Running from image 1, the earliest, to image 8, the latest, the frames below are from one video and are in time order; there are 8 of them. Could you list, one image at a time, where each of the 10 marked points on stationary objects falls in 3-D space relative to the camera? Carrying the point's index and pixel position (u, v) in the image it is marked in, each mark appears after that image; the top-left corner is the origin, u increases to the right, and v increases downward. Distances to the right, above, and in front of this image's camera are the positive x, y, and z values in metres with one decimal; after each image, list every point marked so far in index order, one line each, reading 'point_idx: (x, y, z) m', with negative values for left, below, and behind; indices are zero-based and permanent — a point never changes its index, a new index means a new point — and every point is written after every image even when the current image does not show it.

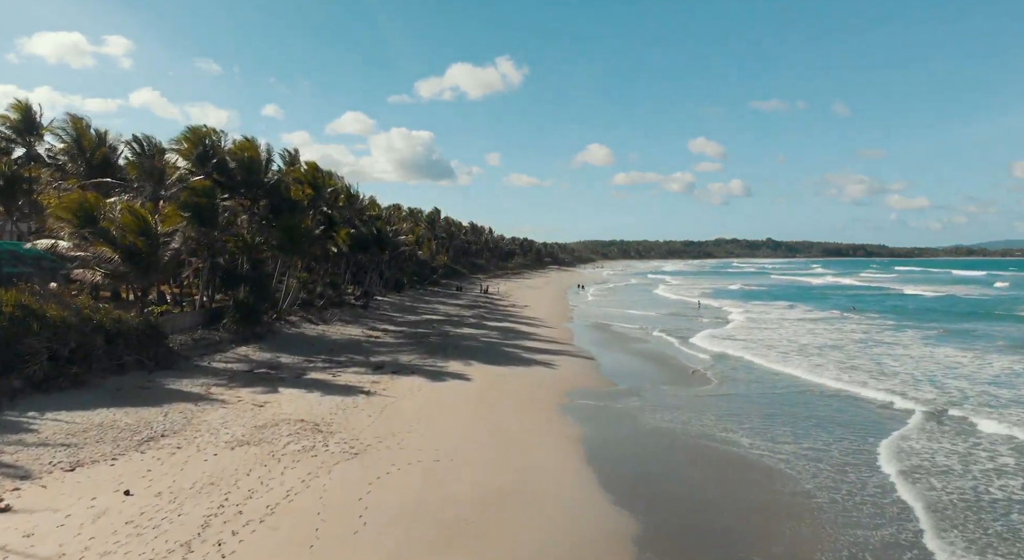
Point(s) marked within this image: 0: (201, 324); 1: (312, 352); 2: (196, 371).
0: (-9.2, -1.3, +19.0) m
1: (-5.8, -2.1, +18.8) m
2: (-7.6, -2.2, +15.4) m
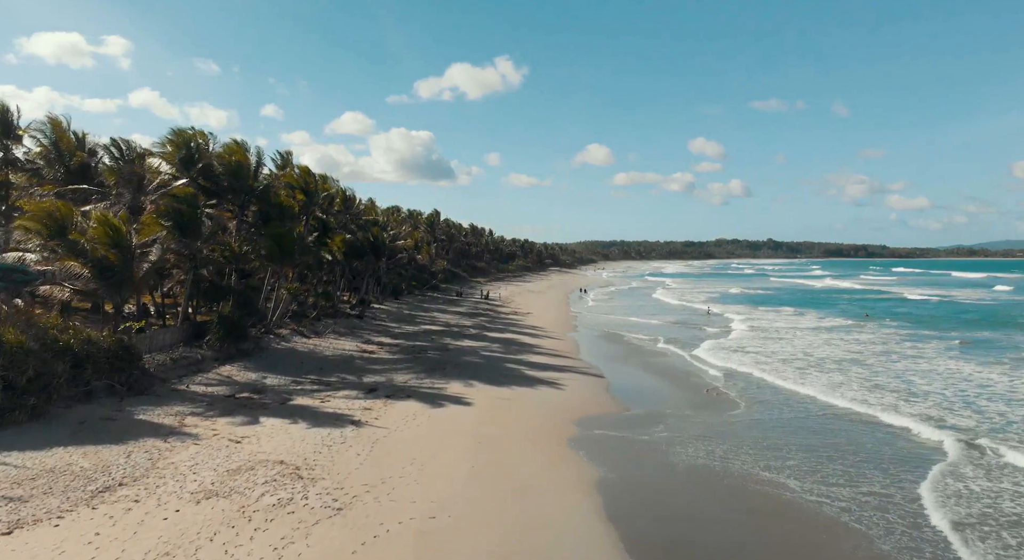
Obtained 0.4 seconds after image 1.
0: (-9.1, -1.7, +17.8) m
1: (-5.7, -2.5, +17.6) m
2: (-7.5, -2.6, +14.2) m
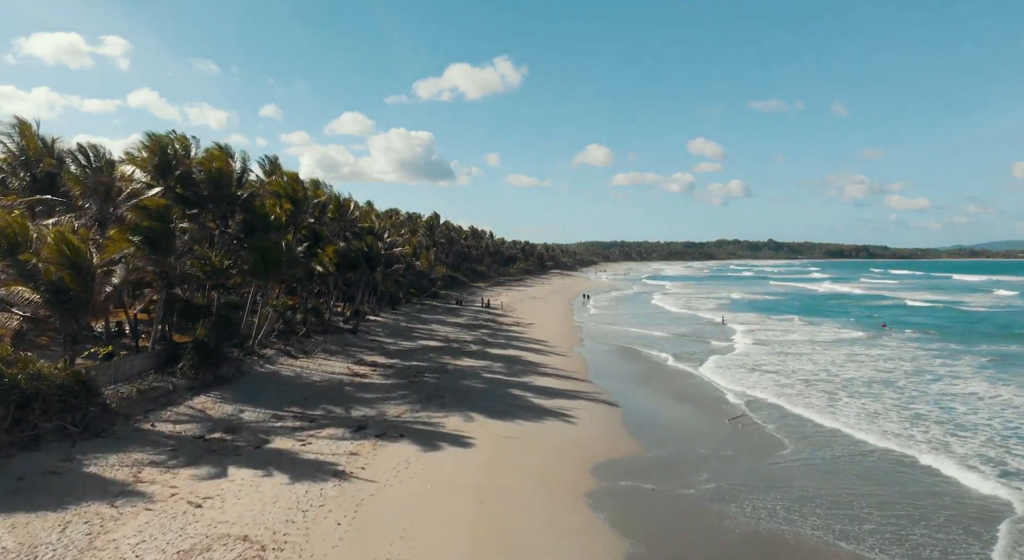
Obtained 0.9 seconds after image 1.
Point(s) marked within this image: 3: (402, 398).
0: (-9.0, -2.2, +16.1) m
1: (-5.6, -3.0, +15.9) m
2: (-7.4, -3.1, +12.5) m
3: (-2.8, -3.0, +16.2) m
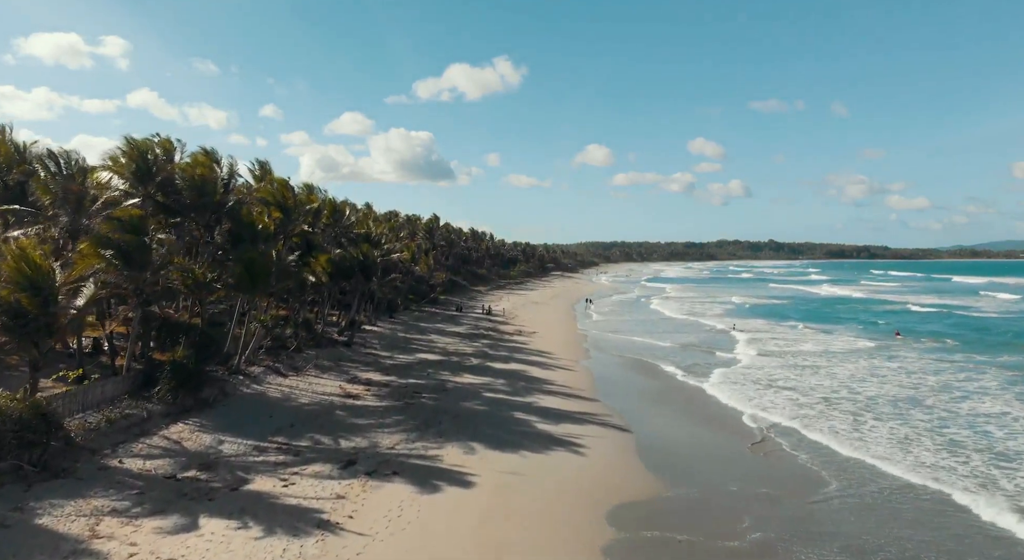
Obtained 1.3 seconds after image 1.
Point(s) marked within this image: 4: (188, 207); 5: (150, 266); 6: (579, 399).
0: (-8.9, -2.6, +14.9) m
1: (-5.5, -3.4, +14.7) m
2: (-7.3, -3.5, +11.3) m
3: (-2.7, -3.4, +14.9) m
4: (-9.2, +2.1, +18.3) m
5: (-8.6, +0.3, +15.3) m
6: (+2.0, -3.5, +19.0) m
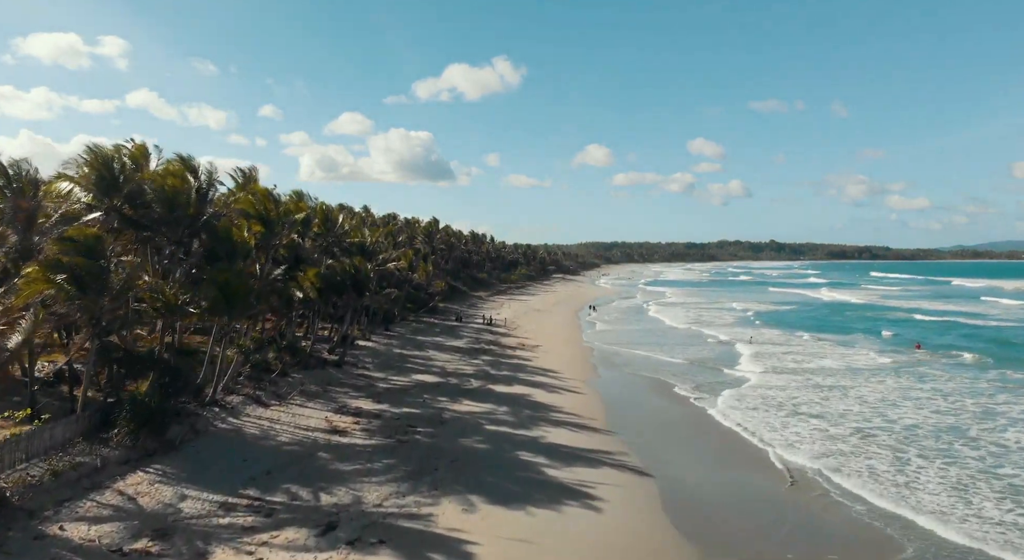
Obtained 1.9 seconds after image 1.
0: (-8.8, -3.2, +13.1) m
1: (-5.4, -3.9, +12.9) m
2: (-7.2, -4.0, +9.5) m
3: (-2.6, -3.9, +13.2) m
4: (-9.0, +1.5, +16.5) m
5: (-8.4, -0.2, +13.5) m
6: (+2.1, -4.1, +17.3) m
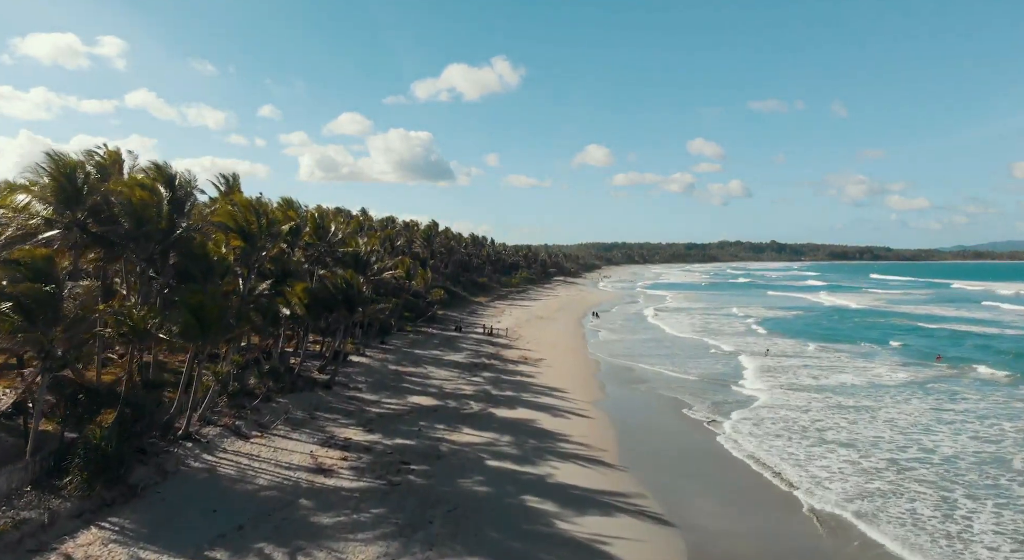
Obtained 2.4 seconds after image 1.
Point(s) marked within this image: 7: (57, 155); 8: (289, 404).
0: (-8.7, -3.7, +11.6) m
1: (-5.3, -4.4, +11.4) m
2: (-7.1, -4.5, +8.0) m
3: (-2.5, -4.4, +11.6) m
4: (-9.0, +1.0, +14.9) m
5: (-8.4, -0.7, +11.9) m
6: (+2.2, -4.6, +15.7) m
7: (-10.3, +2.9, +14.6) m
8: (-6.5, -3.6, +18.9) m
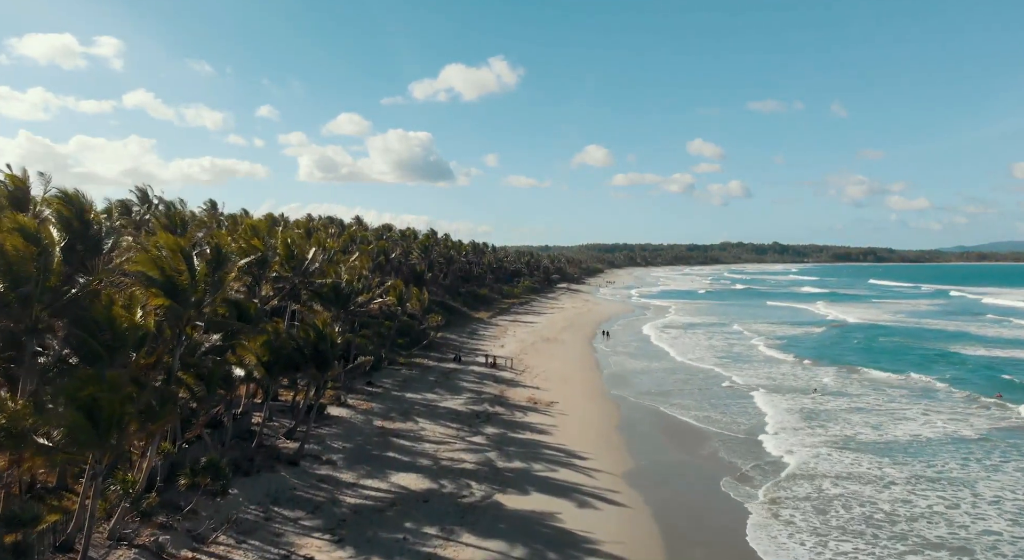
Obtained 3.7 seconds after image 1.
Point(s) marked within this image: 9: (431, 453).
0: (-8.4, -5.0, +7.4) m
1: (-5.0, -5.8, +7.2) m
2: (-6.8, -5.9, +3.8) m
3: (-2.2, -5.8, +7.4) m
4: (-8.7, -0.4, +10.8) m
5: (-8.1, -2.1, +7.8) m
6: (+2.5, -6.0, +11.6) m
7: (-10.0, +1.5, +10.4) m
8: (-6.2, -5.0, +14.7) m
9: (-2.5, -5.3, +19.6) m
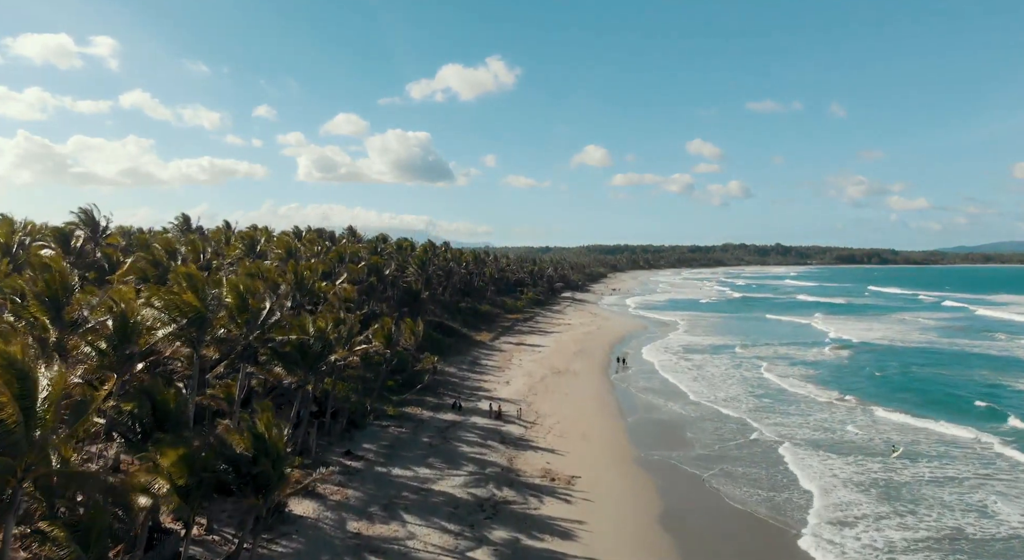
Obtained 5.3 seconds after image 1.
0: (-8.0, -6.7, +2.3) m
1: (-4.6, -7.4, +2.1) m
2: (-6.4, -7.6, -1.2) m
3: (-1.8, -7.4, +2.4) m
4: (-8.3, -2.0, +5.7) m
5: (-7.7, -3.8, +2.7) m
6: (+2.9, -7.6, +6.5) m
7: (-9.6, -0.2, +5.4) m
8: (-5.8, -6.7, +9.7) m
9: (-2.1, -6.9, +14.6) m
